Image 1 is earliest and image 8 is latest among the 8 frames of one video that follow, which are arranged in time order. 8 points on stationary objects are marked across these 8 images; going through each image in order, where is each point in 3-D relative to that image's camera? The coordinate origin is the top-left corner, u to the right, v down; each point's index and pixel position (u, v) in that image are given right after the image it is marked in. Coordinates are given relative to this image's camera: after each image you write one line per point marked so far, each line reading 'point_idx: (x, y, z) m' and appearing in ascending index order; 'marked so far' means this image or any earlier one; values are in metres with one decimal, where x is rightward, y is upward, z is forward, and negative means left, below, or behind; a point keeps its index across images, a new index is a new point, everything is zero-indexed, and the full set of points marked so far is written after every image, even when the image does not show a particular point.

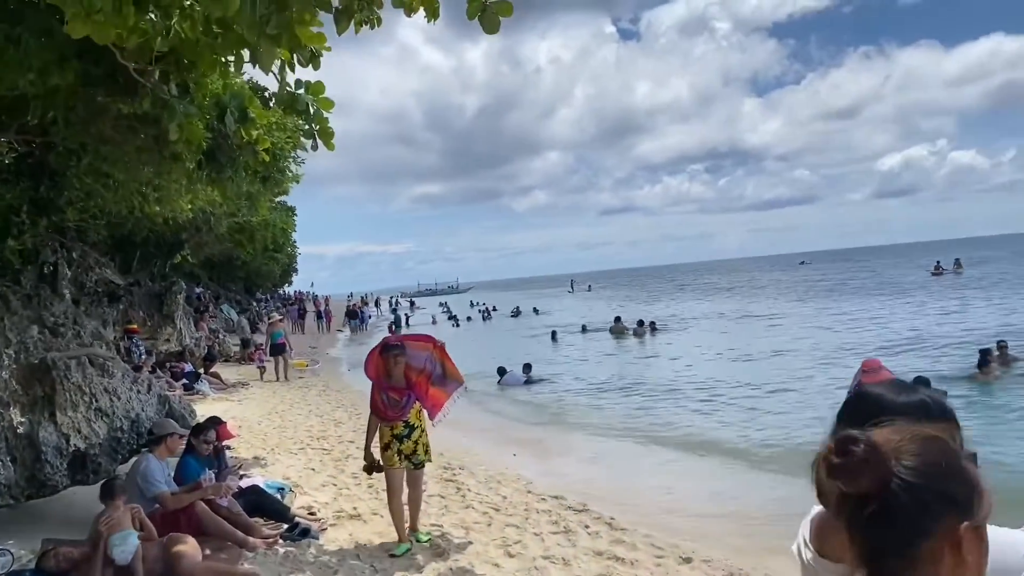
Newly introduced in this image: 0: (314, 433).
0: (-2.8, -2.0, +12.0) m
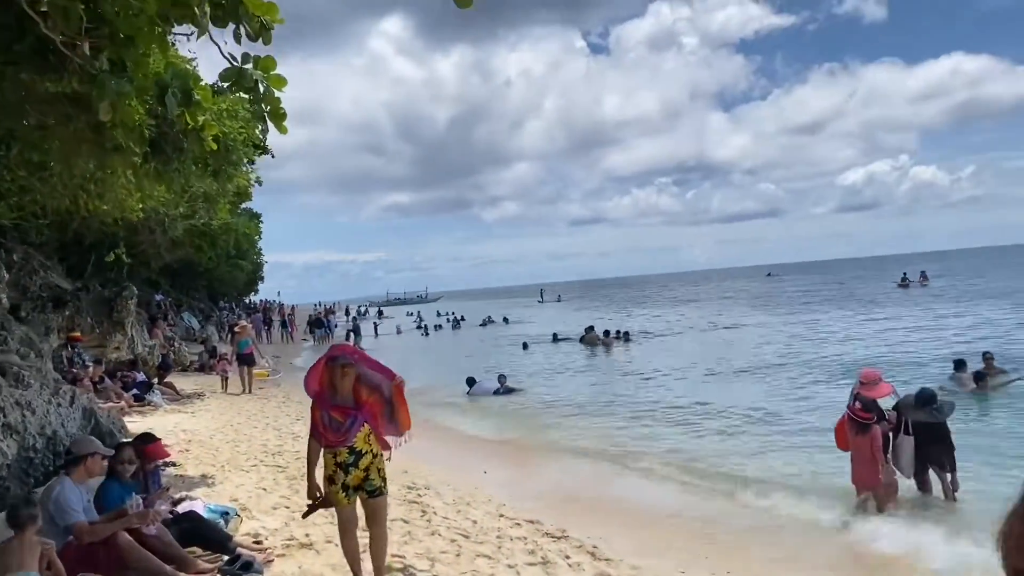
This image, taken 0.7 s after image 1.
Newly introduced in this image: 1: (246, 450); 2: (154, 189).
0: (-3.1, -2.1, +11.2) m
1: (-3.4, -2.0, +11.0) m
2: (-4.8, +1.3, +11.7) m
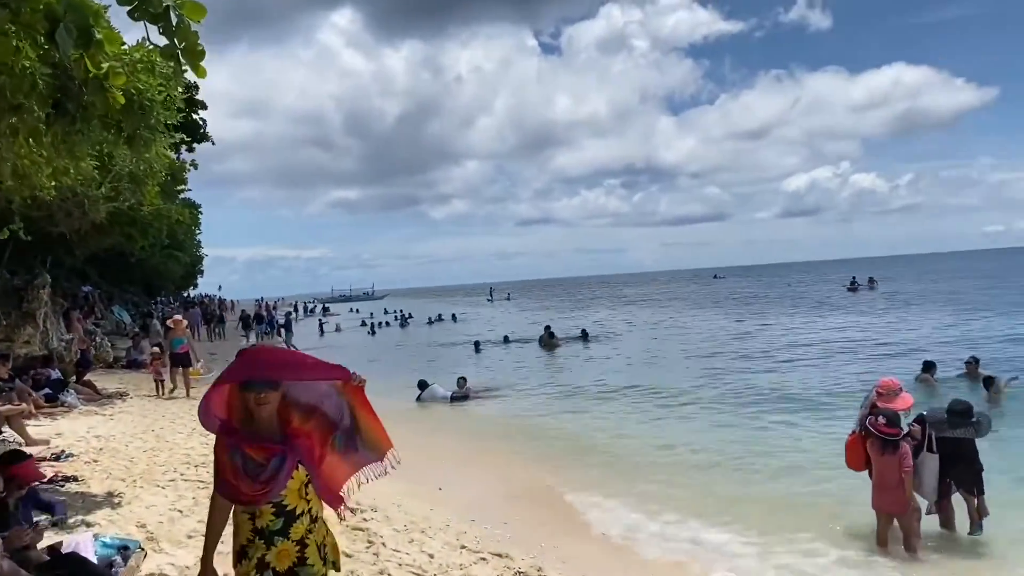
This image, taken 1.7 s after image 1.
0: (-3.6, -1.9, +9.8) m
1: (-3.9, -1.9, +9.6) m
2: (-5.3, +1.5, +10.3) m
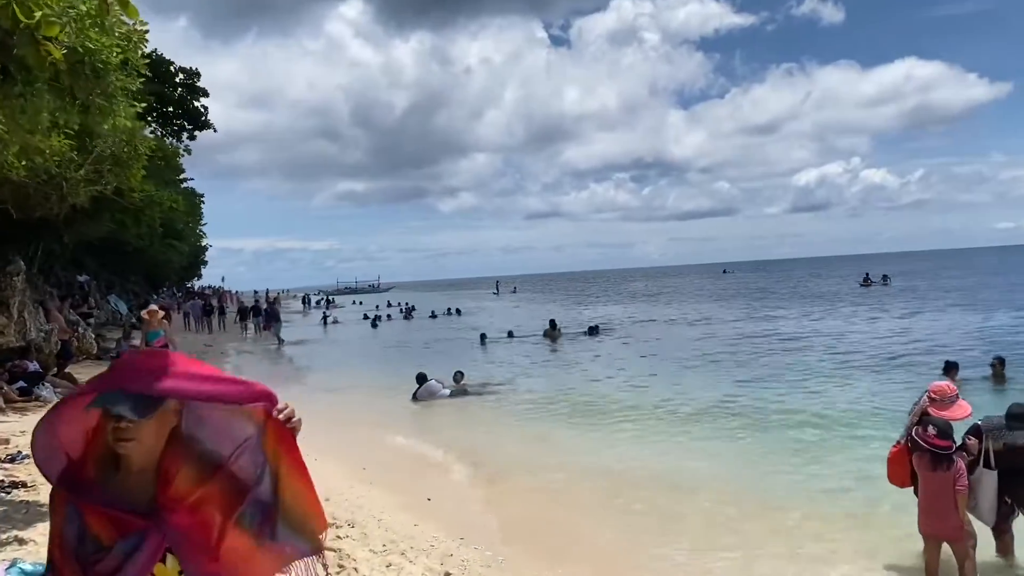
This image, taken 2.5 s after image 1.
0: (-3.6, -1.8, +9.0) m
1: (-3.9, -1.8, +8.8) m
2: (-5.3, +1.6, +9.5) m
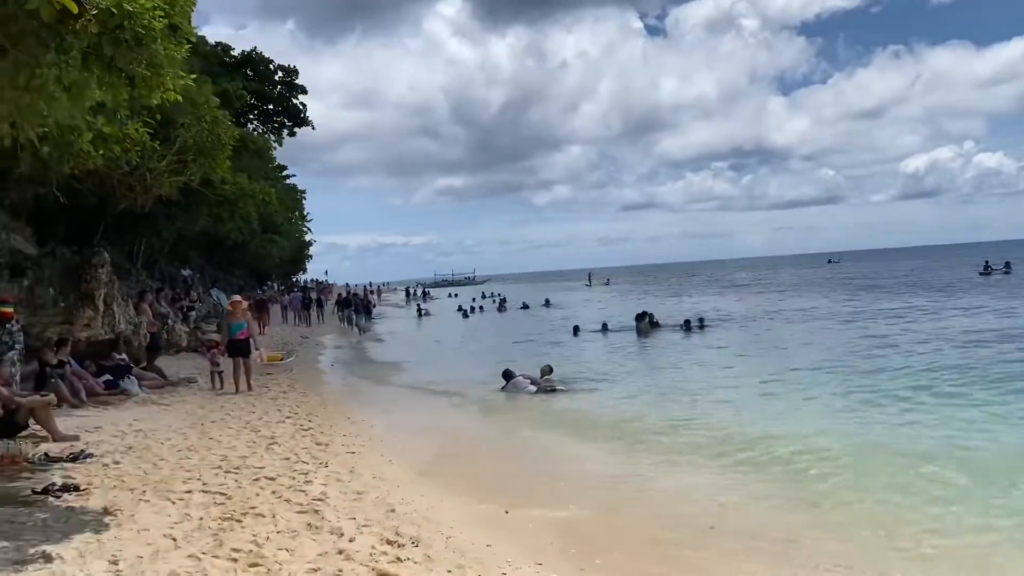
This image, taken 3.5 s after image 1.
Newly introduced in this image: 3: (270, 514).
0: (-2.8, -1.7, +8.5) m
1: (-3.0, -1.7, +8.3) m
2: (-4.4, +1.7, +9.1) m
3: (-1.8, -1.7, +6.4) m
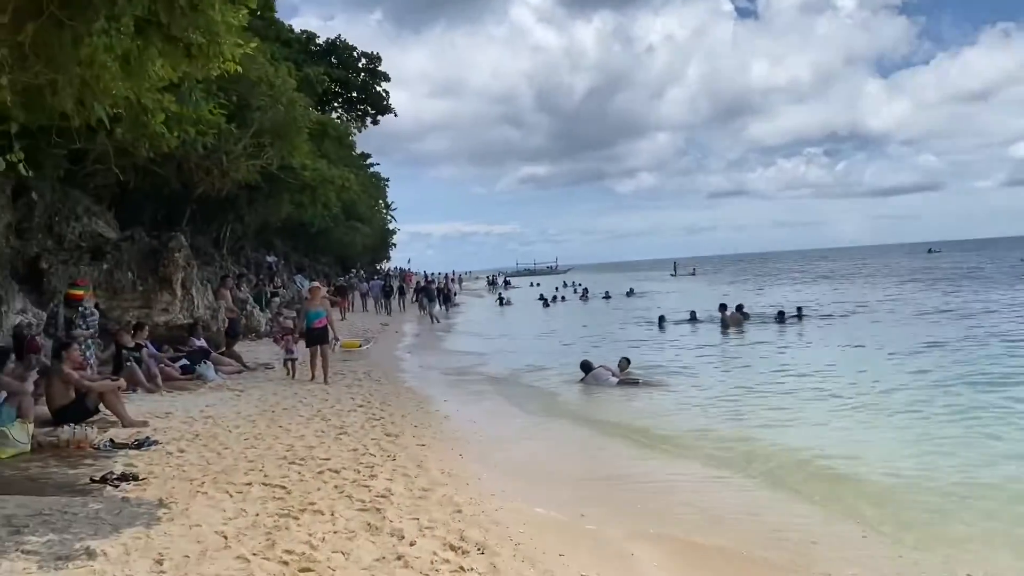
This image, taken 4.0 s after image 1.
0: (-2.1, -1.5, +8.2) m
1: (-2.3, -1.5, +8.0) m
2: (-3.6, +1.9, +8.8) m
3: (-1.2, -1.5, +6.0) m
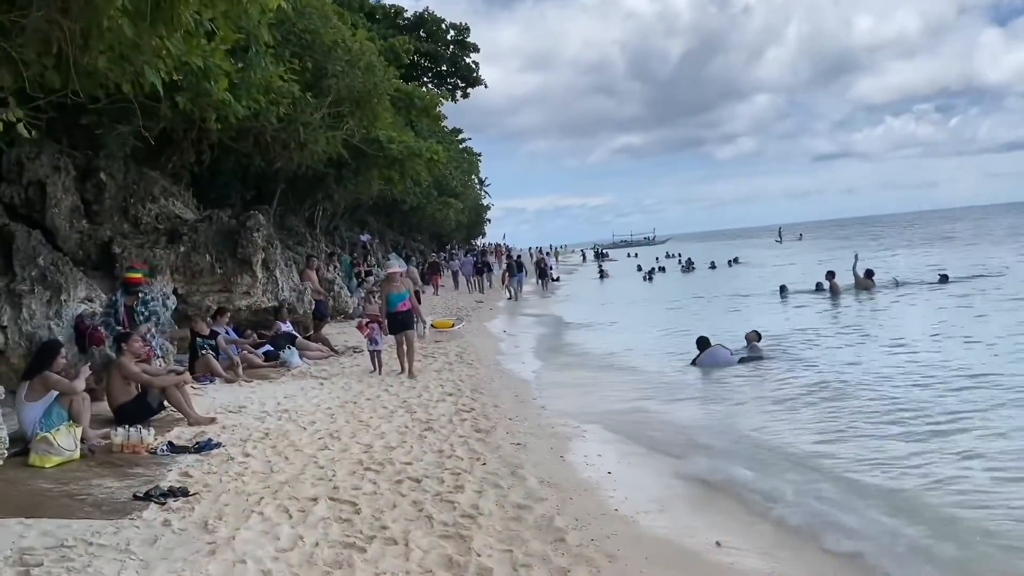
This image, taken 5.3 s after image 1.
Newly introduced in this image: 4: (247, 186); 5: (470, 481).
0: (-1.2, -1.3, +7.1) m
1: (-1.5, -1.3, +7.0) m
2: (-2.7, +2.1, +7.9) m
3: (-0.6, -1.4, +4.8) m
4: (-5.7, +2.2, +18.6) m
5: (-0.3, -1.4, +6.2) m
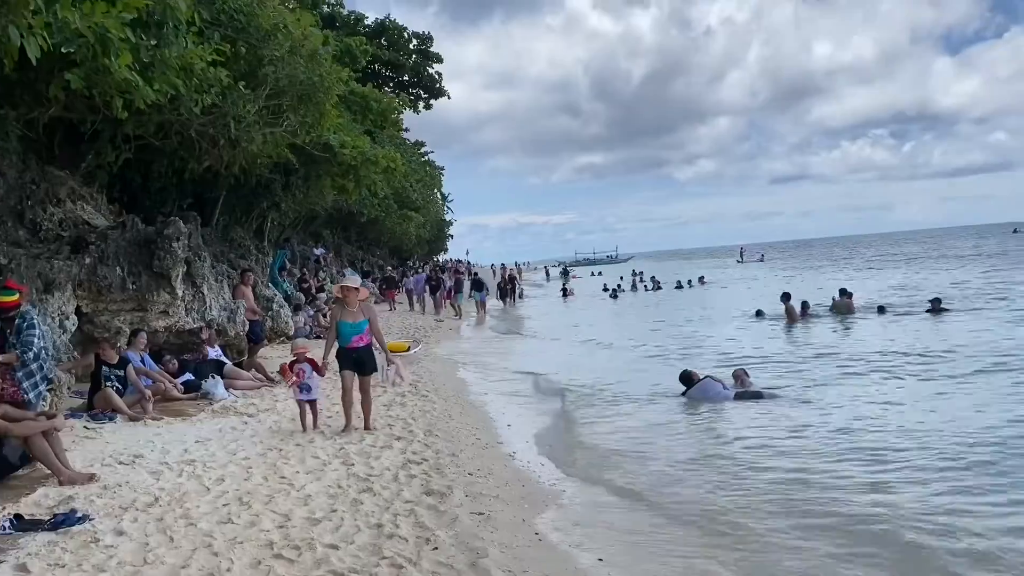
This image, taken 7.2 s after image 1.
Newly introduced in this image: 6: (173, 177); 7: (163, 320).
0: (-1.4, -1.5, +5.5) m
1: (-1.7, -1.5, +5.3) m
2: (-3.0, +1.9, +6.2) m
3: (-0.8, -1.5, +3.2) m
4: (-6.4, +1.9, +16.8) m
5: (-0.5, -1.5, +4.6) m
6: (-6.1, +2.0, +15.6) m
7: (-4.5, -0.4, +11.2) m
